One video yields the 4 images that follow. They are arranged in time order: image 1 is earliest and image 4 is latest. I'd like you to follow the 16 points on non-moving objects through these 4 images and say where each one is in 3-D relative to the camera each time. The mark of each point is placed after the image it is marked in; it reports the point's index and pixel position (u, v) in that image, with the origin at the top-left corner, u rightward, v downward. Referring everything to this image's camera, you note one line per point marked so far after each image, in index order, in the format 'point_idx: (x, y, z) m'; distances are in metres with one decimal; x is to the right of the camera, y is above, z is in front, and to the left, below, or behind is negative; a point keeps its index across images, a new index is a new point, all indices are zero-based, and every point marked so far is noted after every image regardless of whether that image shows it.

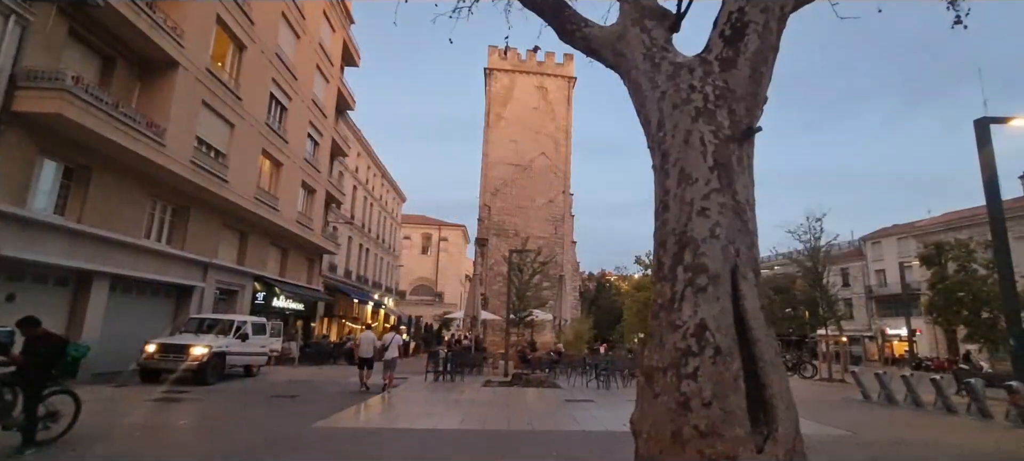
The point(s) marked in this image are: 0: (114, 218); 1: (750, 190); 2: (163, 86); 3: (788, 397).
0: (-9.4, +0.3, +13.8) m
1: (+1.5, +0.3, +3.7) m
2: (-8.6, +3.5, +14.4) m
3: (+1.3, -0.9, +3.0) m
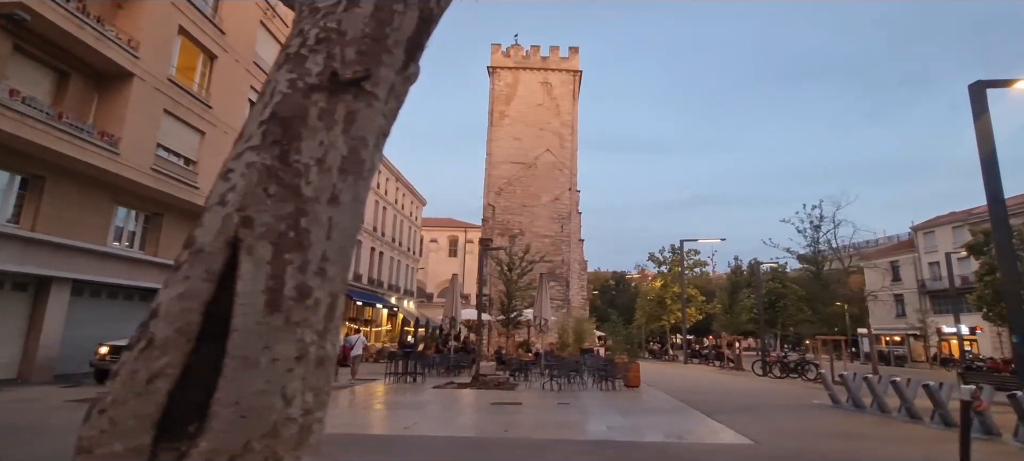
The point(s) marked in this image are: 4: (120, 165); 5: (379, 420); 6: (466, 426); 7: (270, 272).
0: (-10.7, +0.1, +14.2) m
1: (-0.9, +0.4, +3.0) m
2: (-10.0, +3.4, +14.8) m
3: (-1.1, -0.7, +2.4) m
4: (-9.7, +1.6, +14.5) m
5: (-2.3, -3.4, +10.3) m
6: (-0.7, -3.2, +9.5) m
7: (-1.1, -0.2, +2.6) m
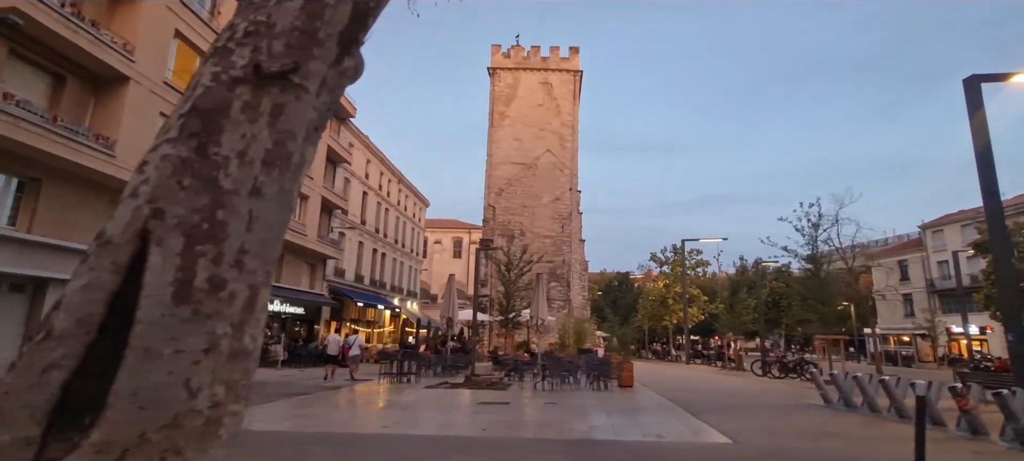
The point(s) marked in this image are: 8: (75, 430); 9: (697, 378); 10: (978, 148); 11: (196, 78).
0: (-10.9, +0.1, +14.4) m
1: (-1.3, +0.5, +3.0) m
2: (-10.2, +3.3, +14.9) m
3: (-1.5, -0.7, +2.4) m
4: (-9.9, +1.6, +14.6) m
5: (-2.6, -3.4, +10.3) m
6: (-1.0, -3.2, +9.5) m
7: (-1.5, -0.2, +2.6) m
8: (-1.8, -0.8, +2.4) m
9: (+5.9, -4.7, +18.7) m
10: (+9.4, +1.7, +11.8) m
11: (-1.7, +0.8, +3.1) m
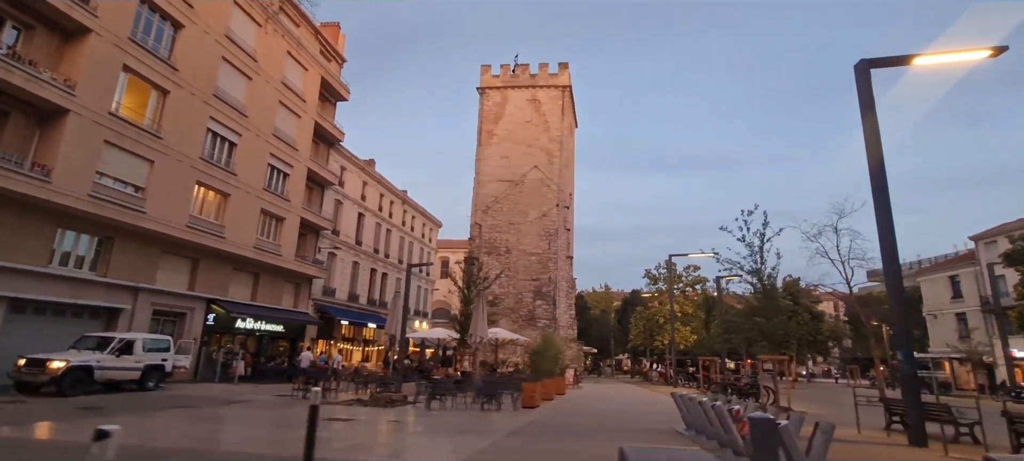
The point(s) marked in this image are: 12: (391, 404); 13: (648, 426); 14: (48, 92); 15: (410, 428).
0: (-13.4, -0.5, +15.6) m
1: (-5.4, +0.5, +3.1) m
2: (-12.6, +2.8, +16.2) m
3: (-5.7, -0.6, +2.5) m
4: (-12.4, +1.0, +15.8) m
5: (-5.6, -3.6, +10.4) m
6: (-4.2, -3.4, +9.3) m
7: (-5.6, -0.1, +2.7) m
8: (-5.9, -0.8, +2.5) m
9: (+4.0, -5.1, +17.5) m
10: (+6.4, +1.6, +10.4) m
11: (-5.8, +0.8, +3.3) m
12: (-2.8, -4.3, +14.5) m
13: (+2.6, -3.6, +10.8) m
14: (-12.4, +3.7, +15.6) m
15: (-2.1, -3.8, +11.4) m
